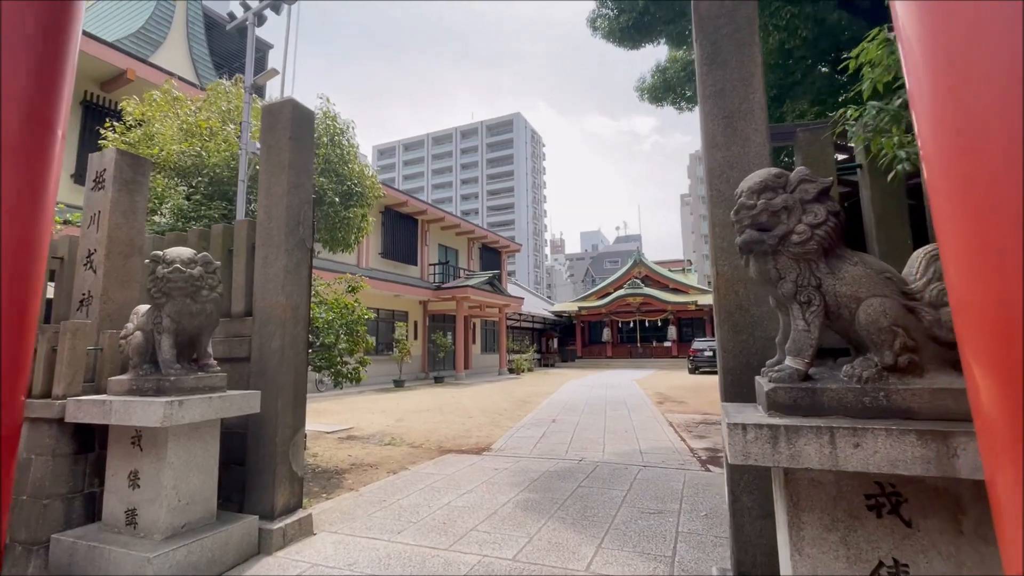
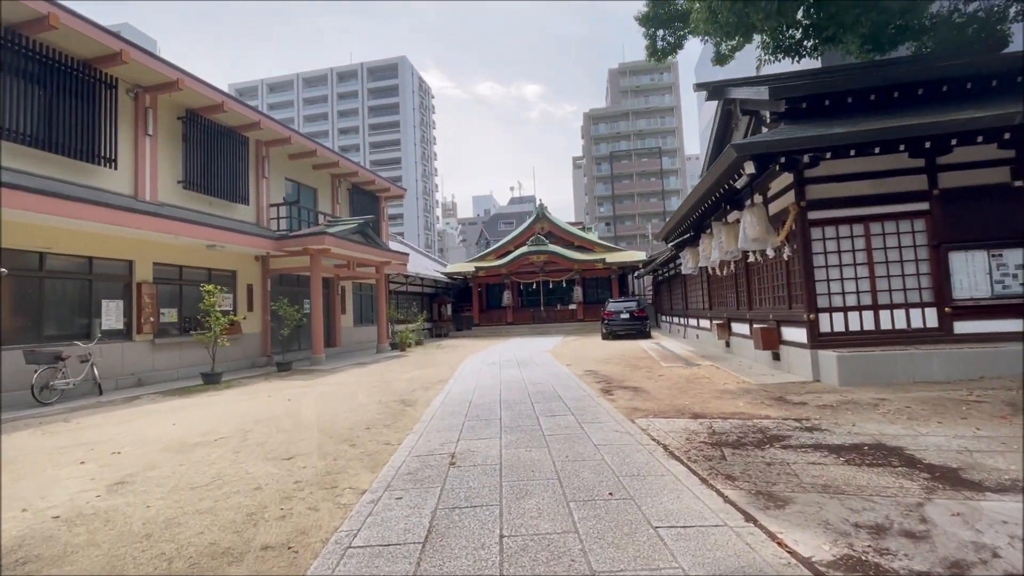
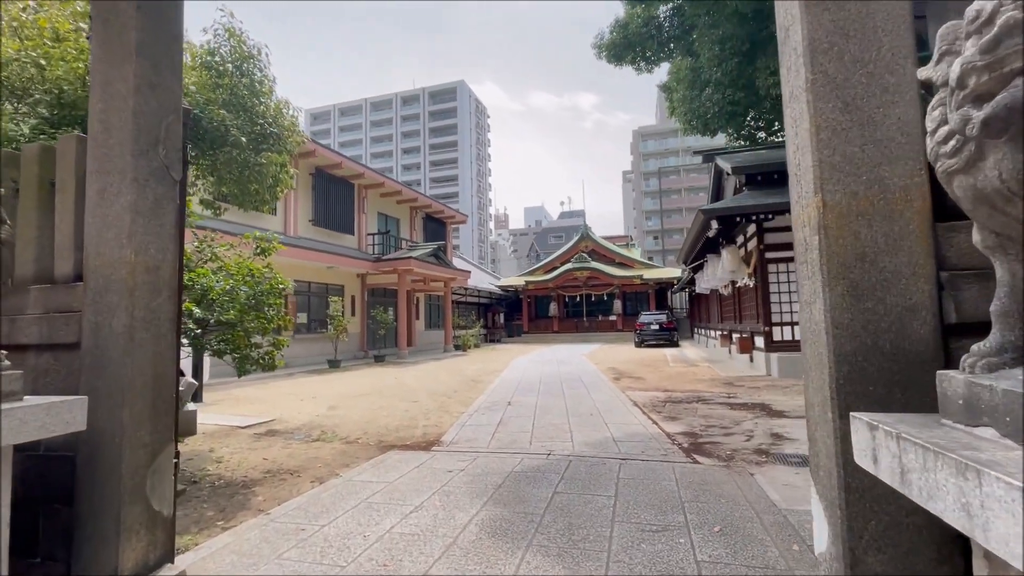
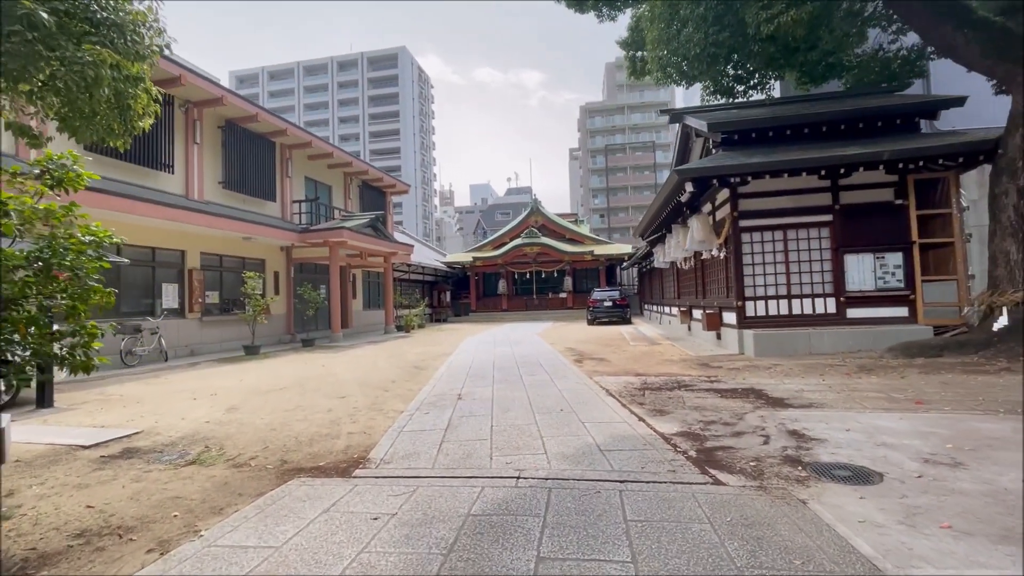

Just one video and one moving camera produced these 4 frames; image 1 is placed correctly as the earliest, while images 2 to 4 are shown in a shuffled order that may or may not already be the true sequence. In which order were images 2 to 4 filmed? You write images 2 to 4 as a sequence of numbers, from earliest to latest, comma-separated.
3, 4, 2
